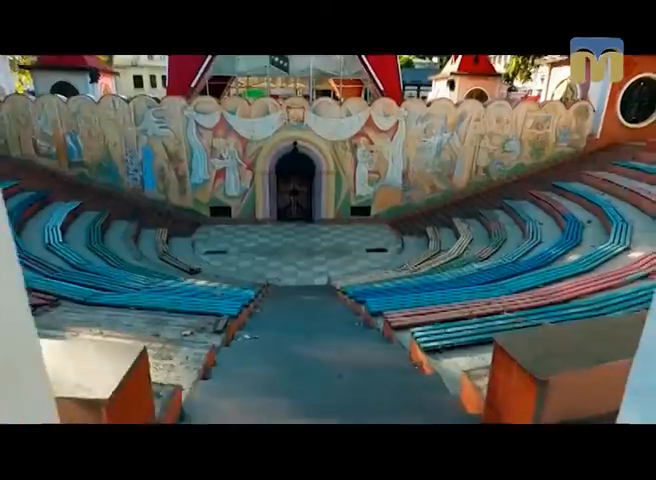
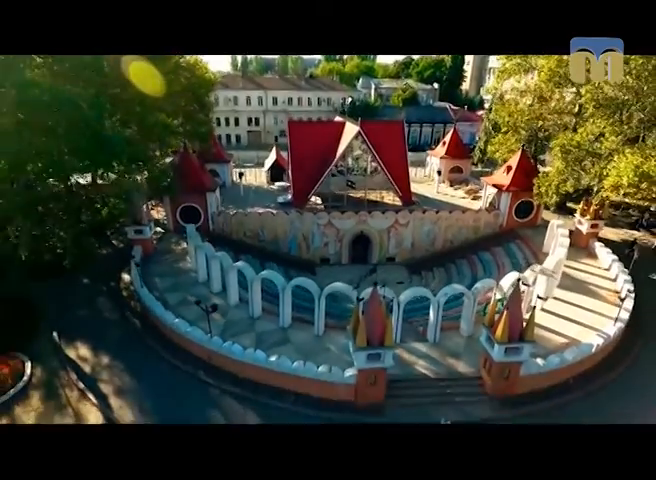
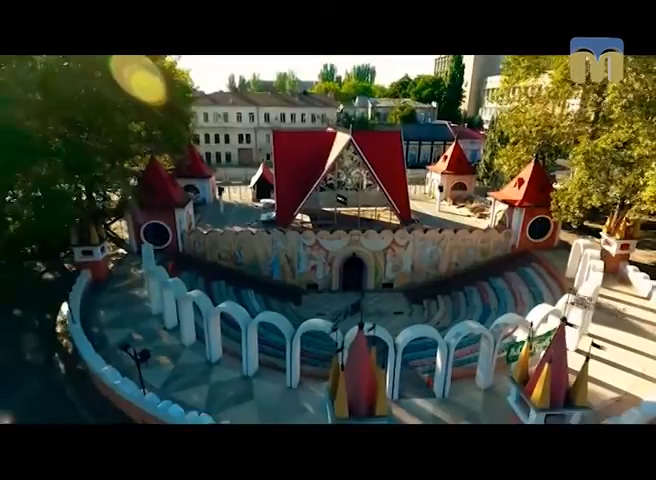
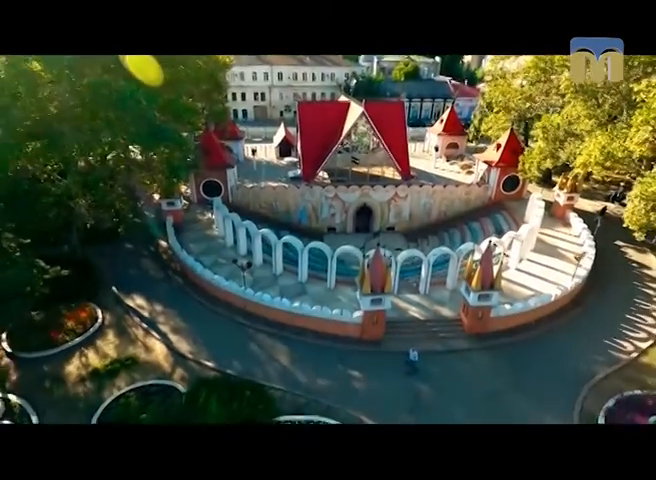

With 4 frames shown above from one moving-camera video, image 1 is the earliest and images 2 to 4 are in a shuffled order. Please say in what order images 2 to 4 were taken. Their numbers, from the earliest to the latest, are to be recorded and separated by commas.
3, 2, 4
